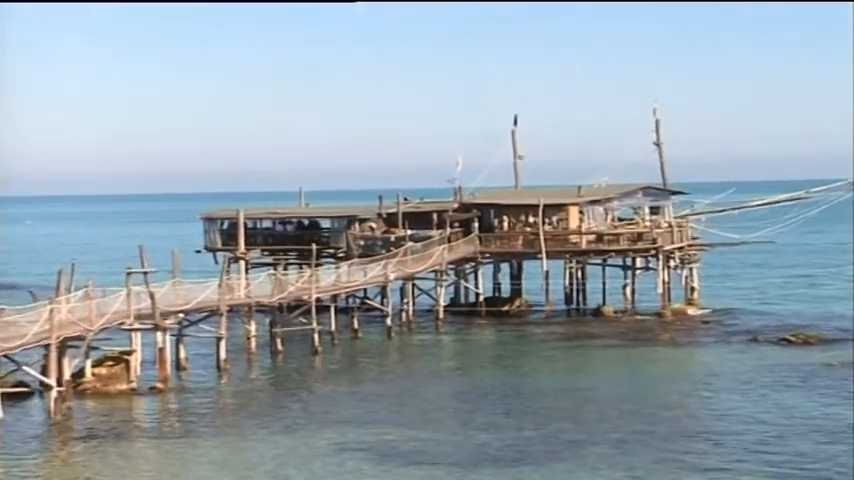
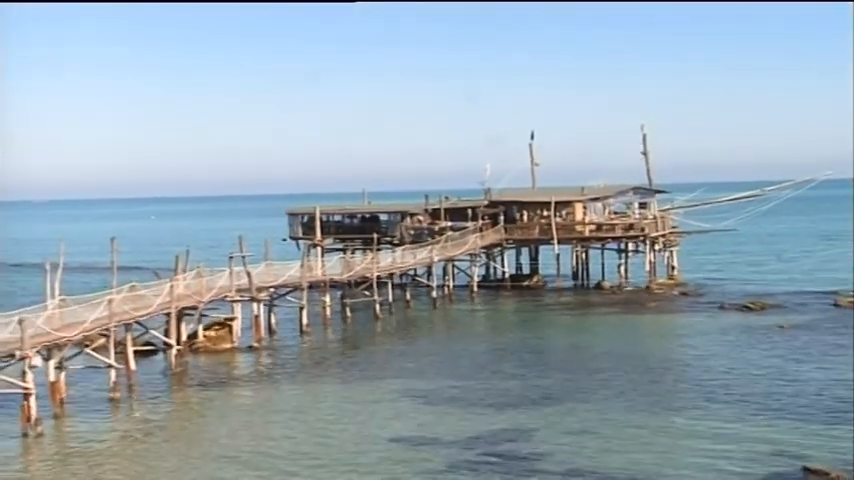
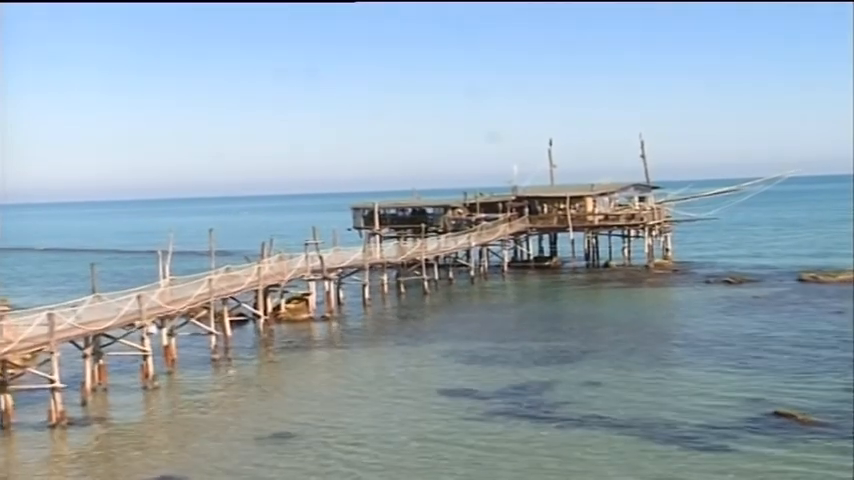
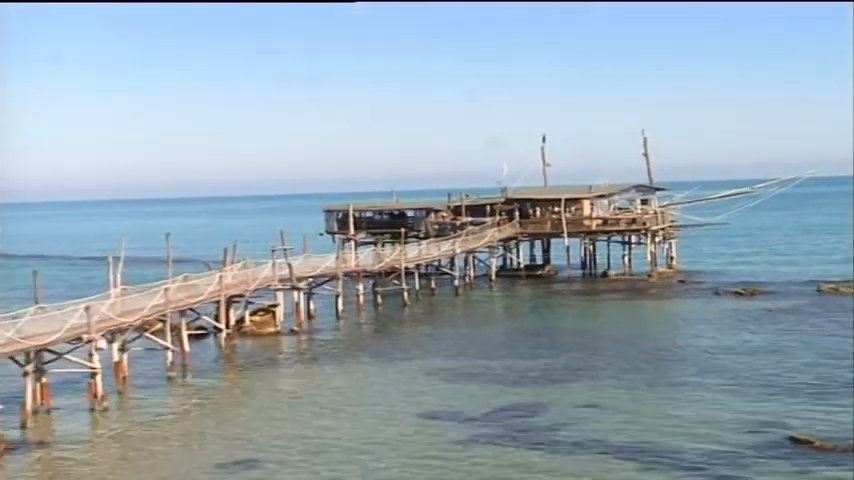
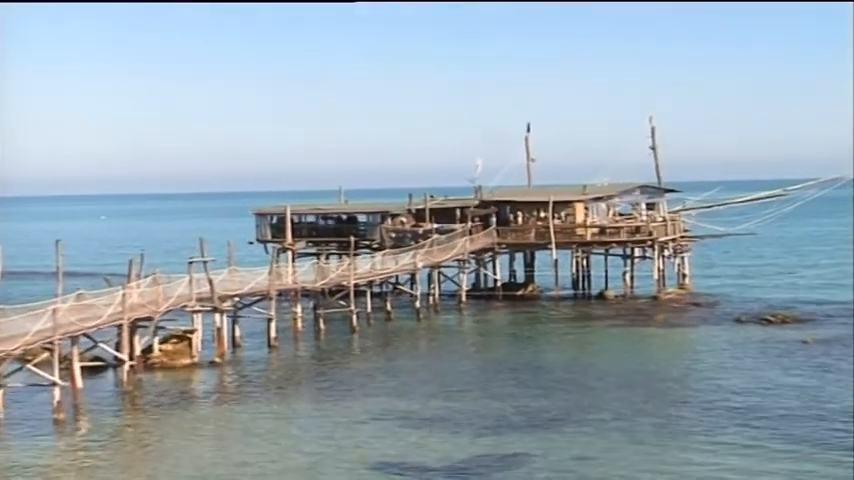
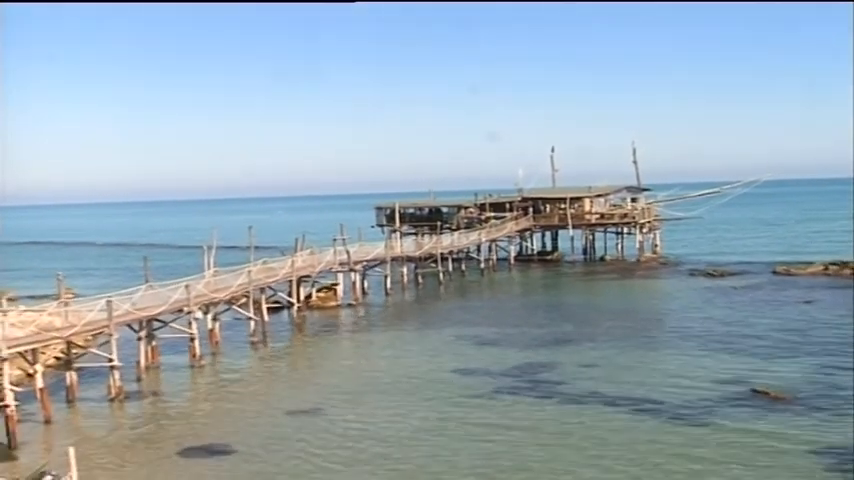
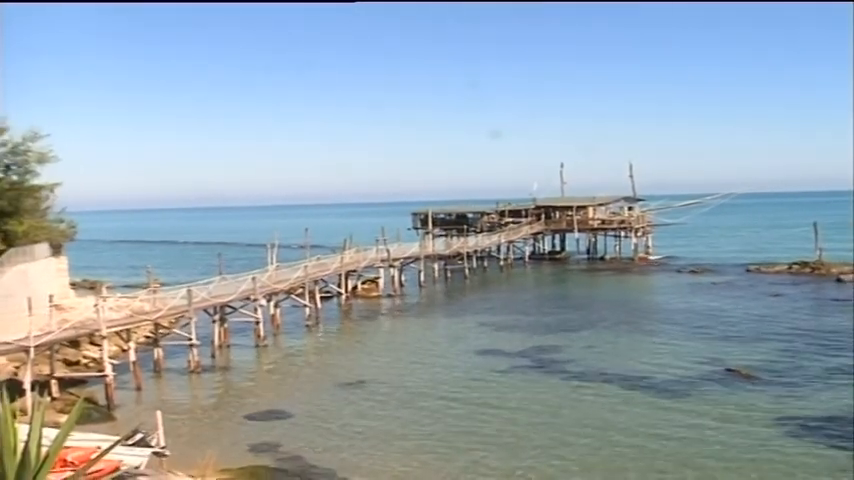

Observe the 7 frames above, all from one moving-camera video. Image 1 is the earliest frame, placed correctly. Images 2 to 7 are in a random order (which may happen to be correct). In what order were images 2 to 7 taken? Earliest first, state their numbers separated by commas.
5, 2, 4, 3, 6, 7
